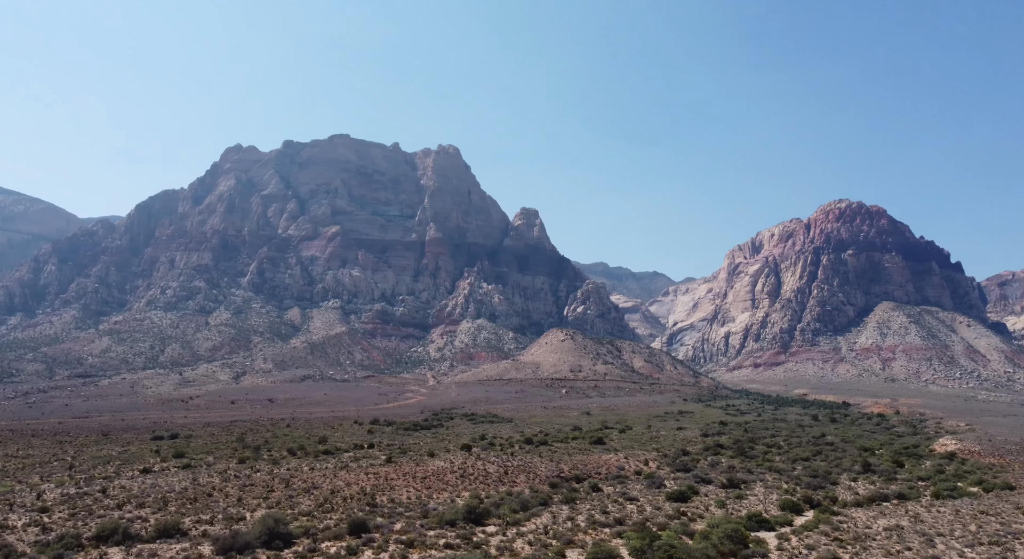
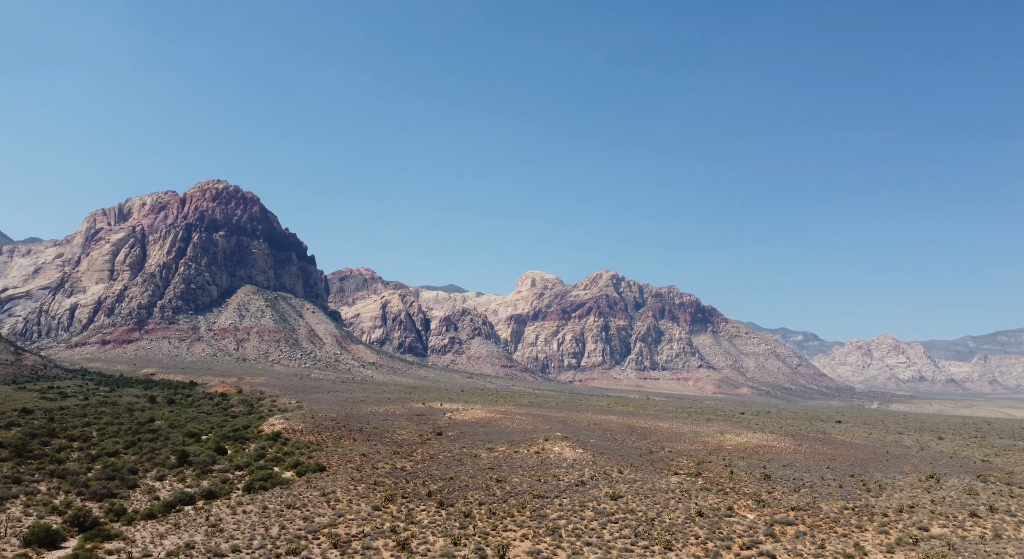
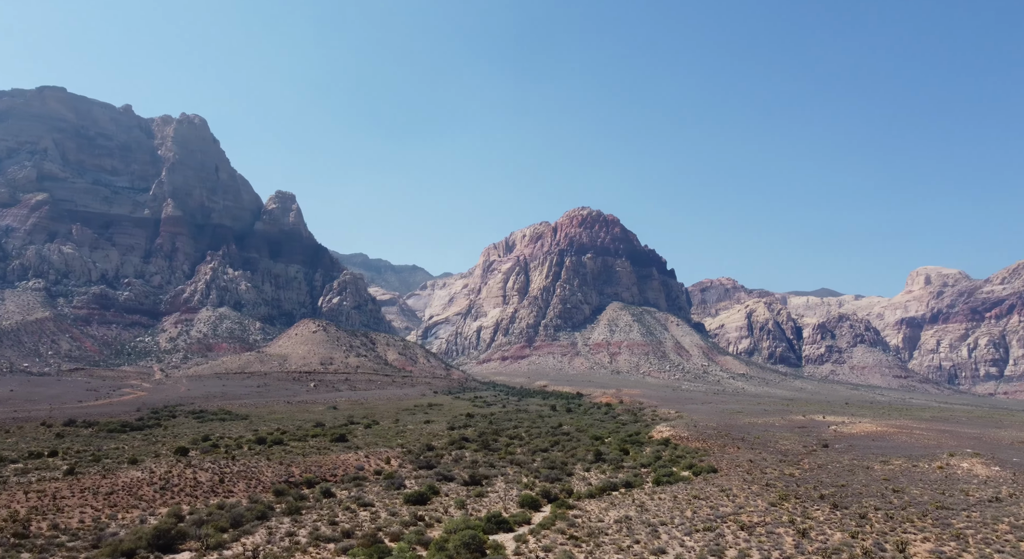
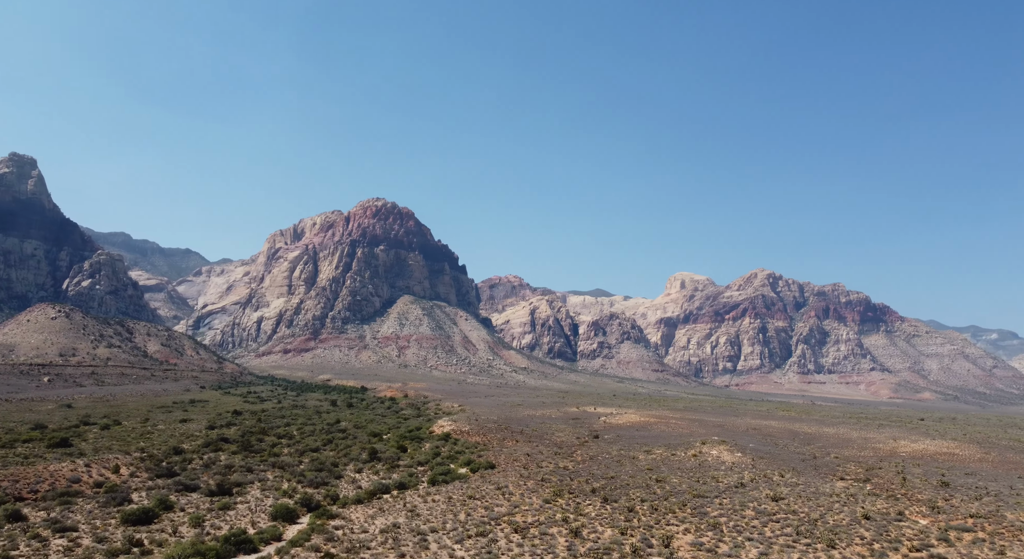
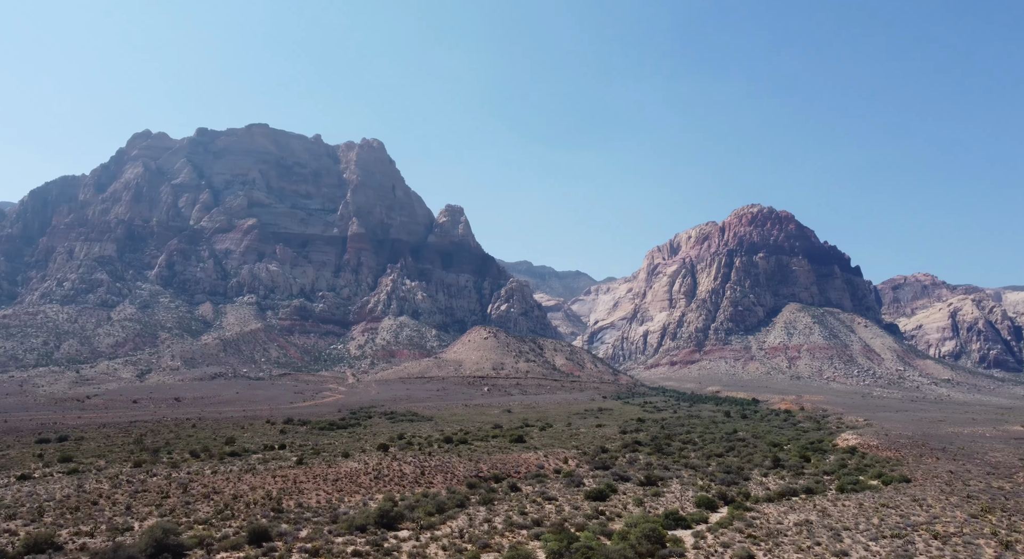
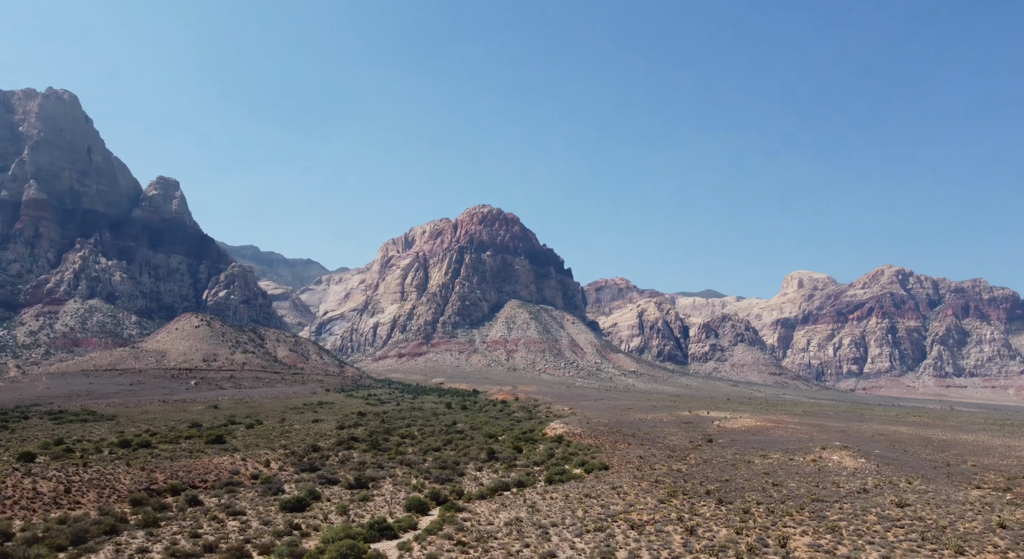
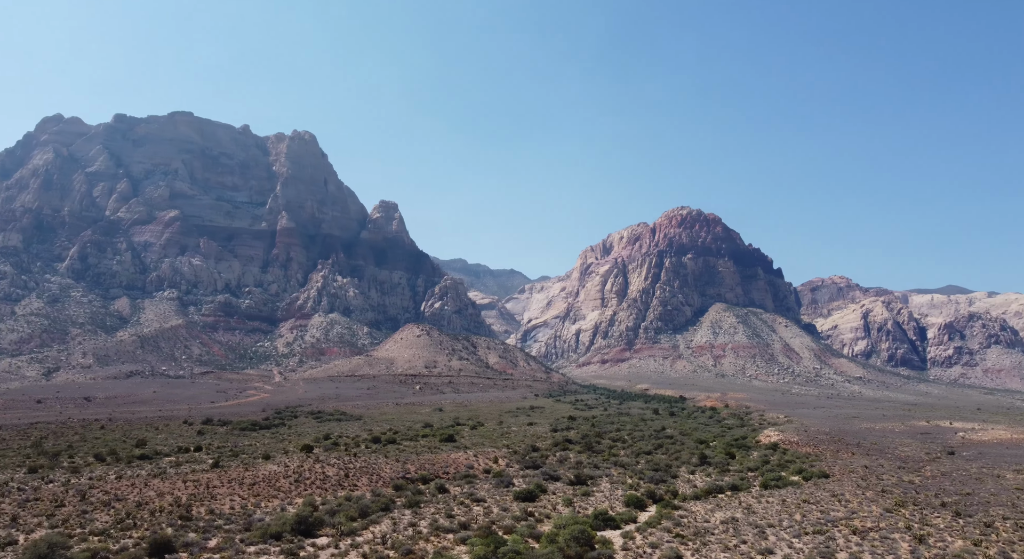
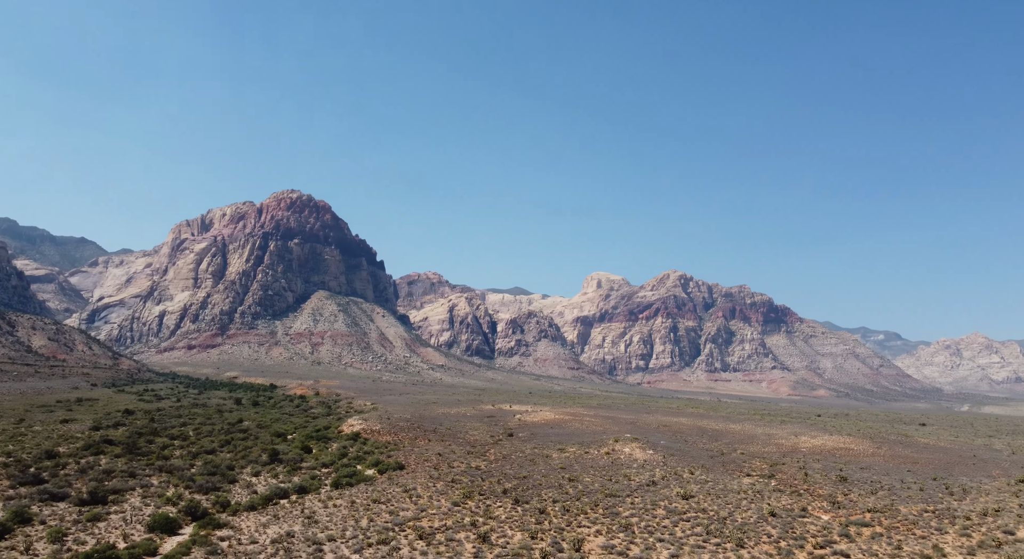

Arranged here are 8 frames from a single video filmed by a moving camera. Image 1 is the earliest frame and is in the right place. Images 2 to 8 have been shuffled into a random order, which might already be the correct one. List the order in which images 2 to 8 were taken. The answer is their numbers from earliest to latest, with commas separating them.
5, 7, 3, 6, 4, 8, 2
